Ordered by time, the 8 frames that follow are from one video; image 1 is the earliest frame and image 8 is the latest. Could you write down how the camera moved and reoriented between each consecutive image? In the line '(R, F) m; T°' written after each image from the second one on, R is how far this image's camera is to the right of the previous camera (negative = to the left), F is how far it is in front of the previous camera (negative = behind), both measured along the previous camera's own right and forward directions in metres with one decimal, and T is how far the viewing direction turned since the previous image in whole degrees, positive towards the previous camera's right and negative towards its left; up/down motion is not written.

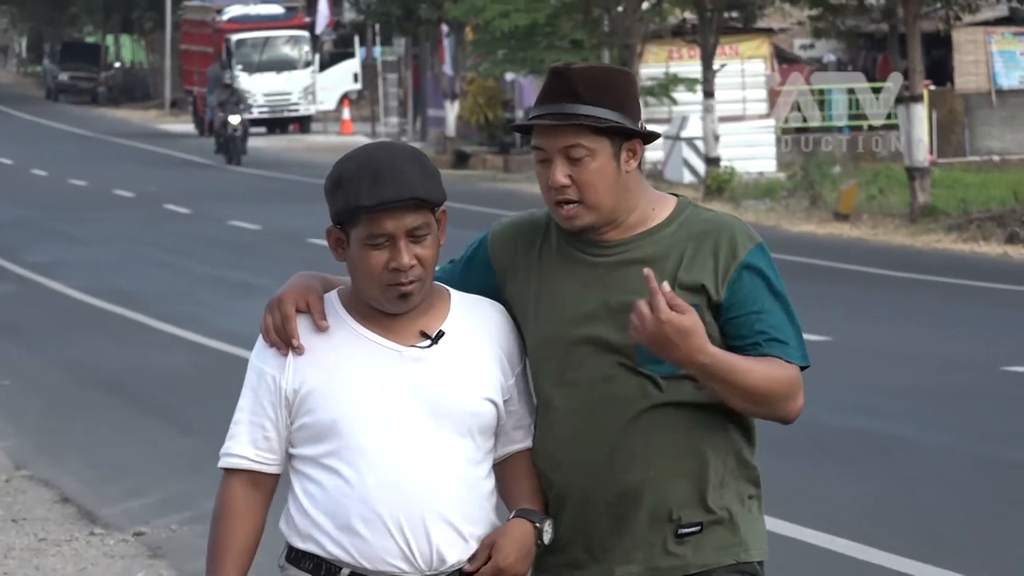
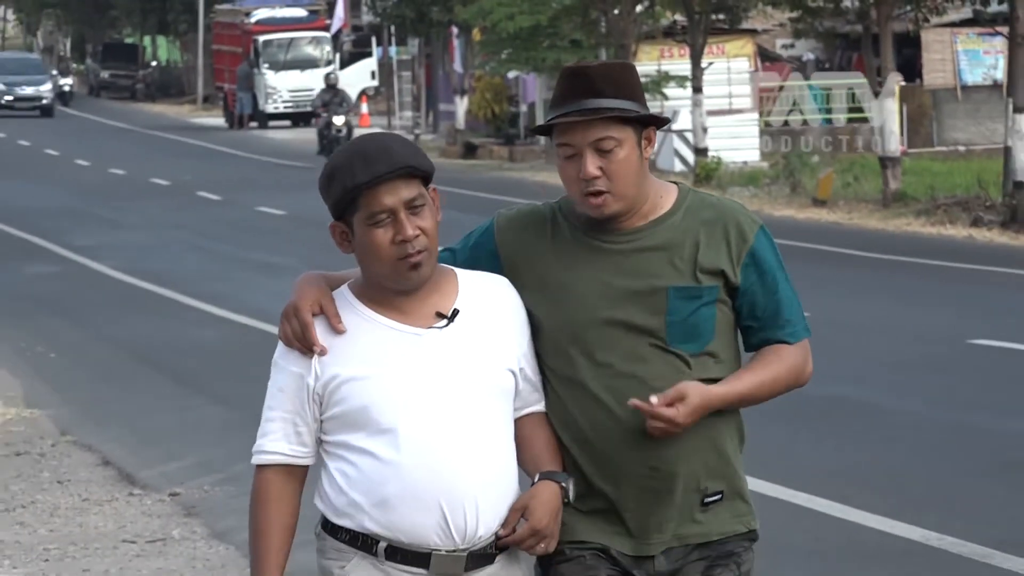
(+0.1, -0.6) m; -1°
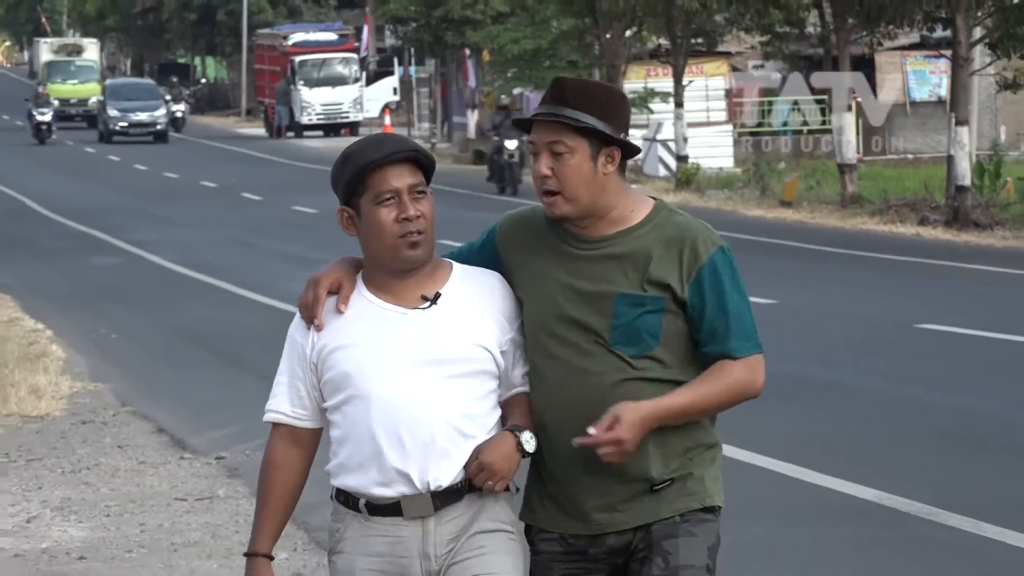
(0.0, -1.0) m; 0°
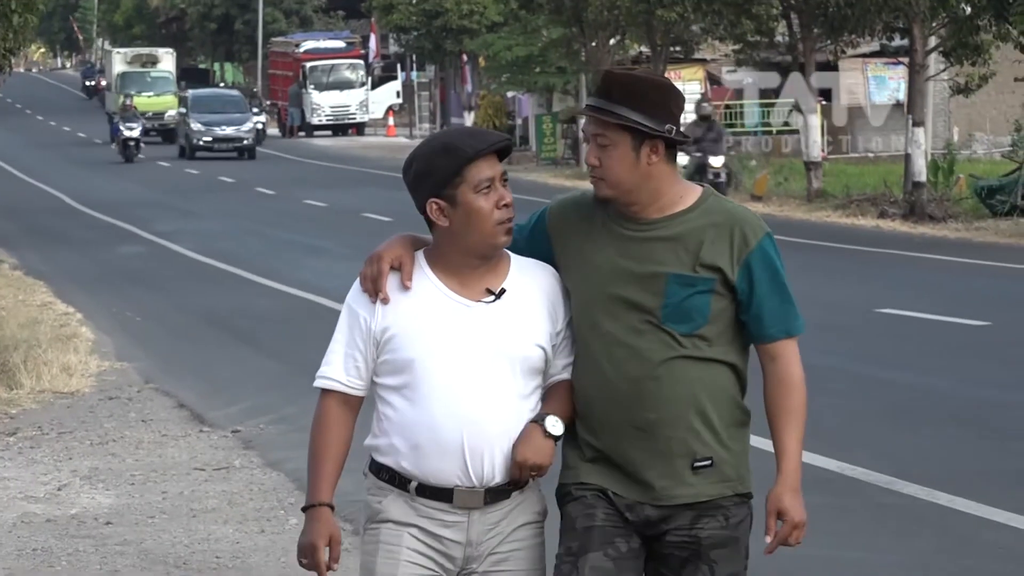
(+0.1, -0.7) m; 0°
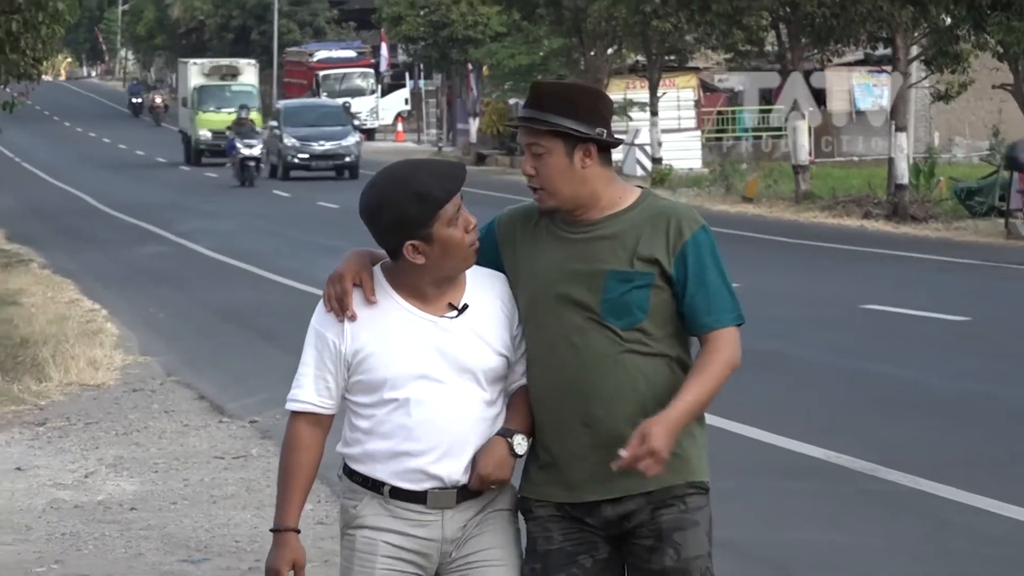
(0.0, -0.5) m; 0°
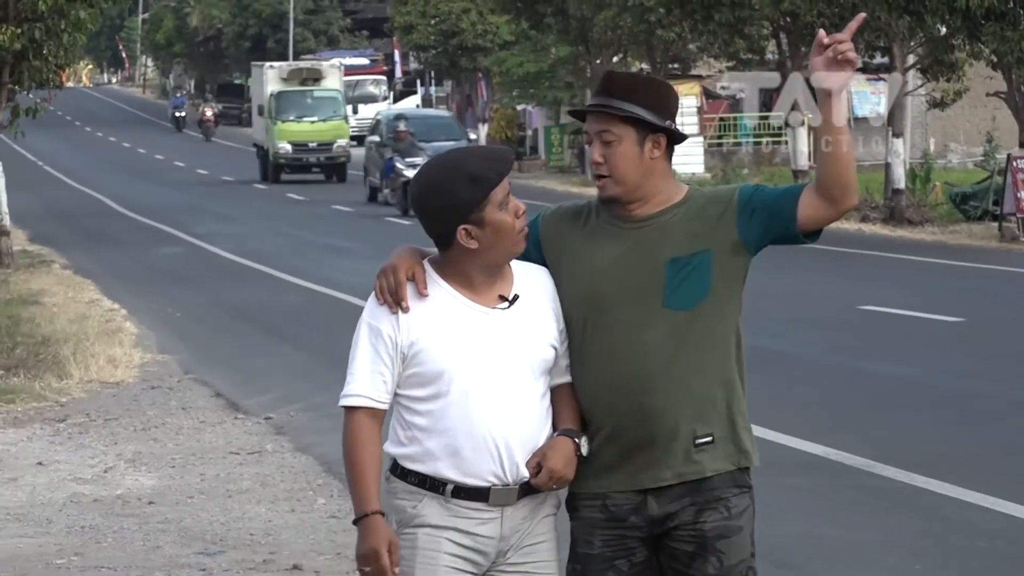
(0.0, -0.3) m; 0°
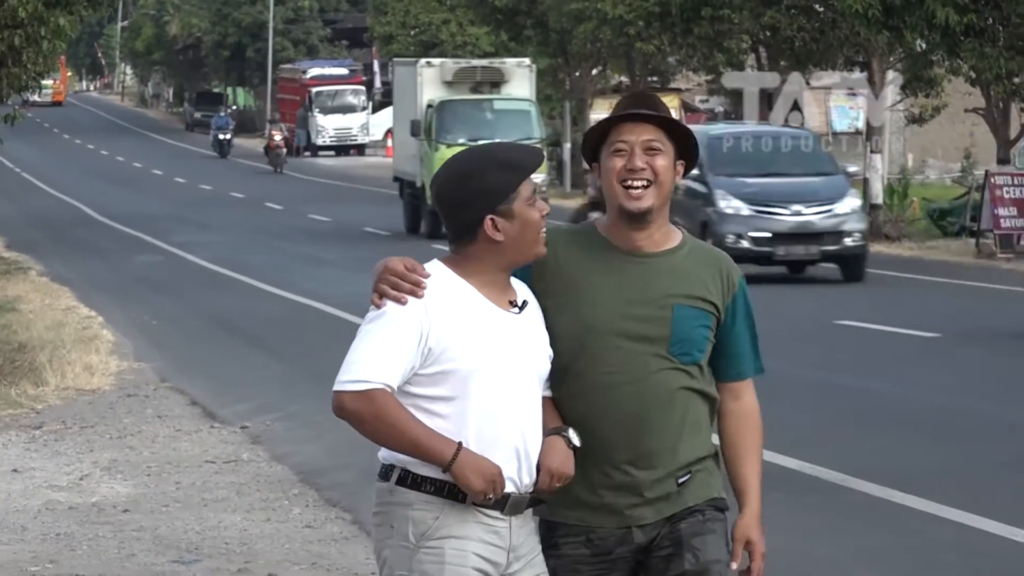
(+0.1, 0.0) m; 0°
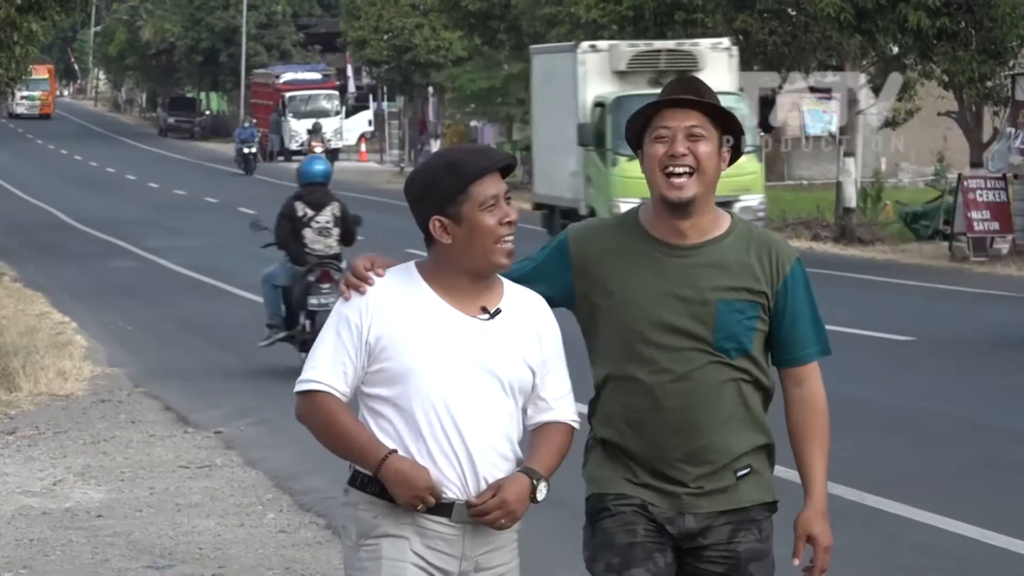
(+0.1, 0.0) m; 0°
